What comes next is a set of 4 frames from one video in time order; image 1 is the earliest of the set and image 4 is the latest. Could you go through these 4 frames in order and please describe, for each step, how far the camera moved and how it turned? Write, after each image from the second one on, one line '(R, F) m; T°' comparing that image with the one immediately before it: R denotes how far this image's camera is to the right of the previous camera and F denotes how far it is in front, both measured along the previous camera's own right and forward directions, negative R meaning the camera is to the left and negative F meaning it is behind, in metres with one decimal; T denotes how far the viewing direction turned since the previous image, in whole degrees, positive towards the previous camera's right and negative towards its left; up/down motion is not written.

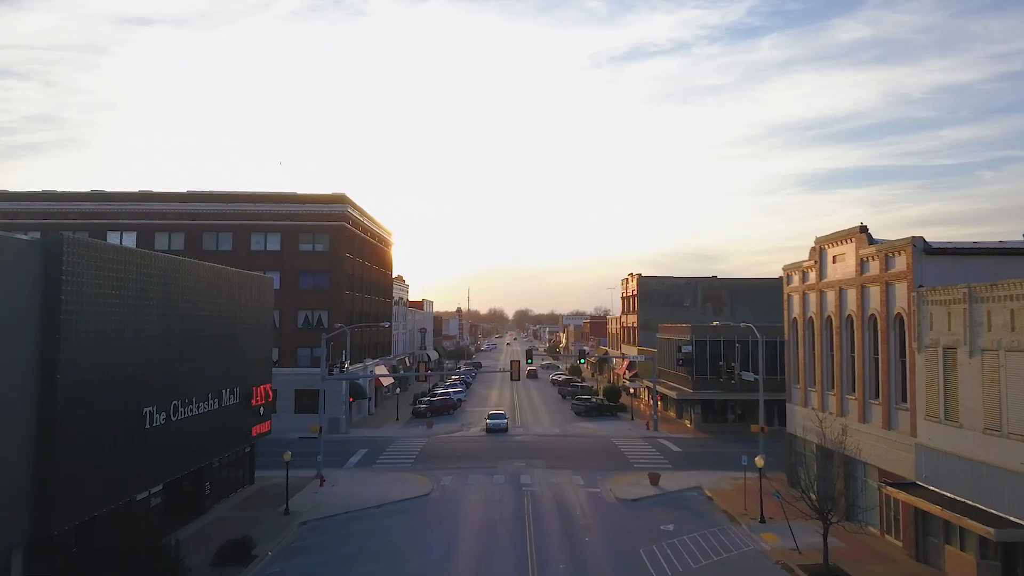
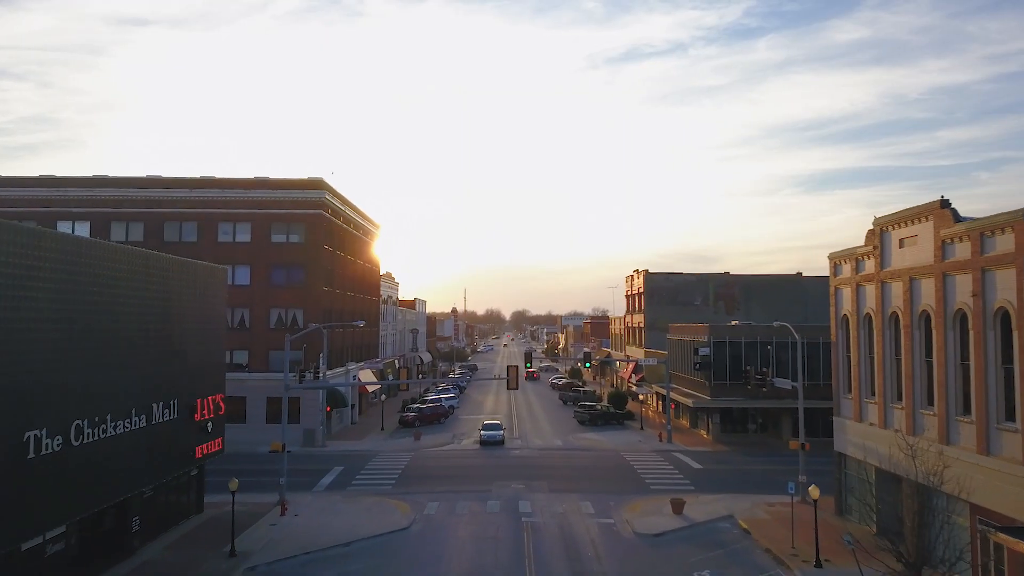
(0.0, +5.4) m; 0°
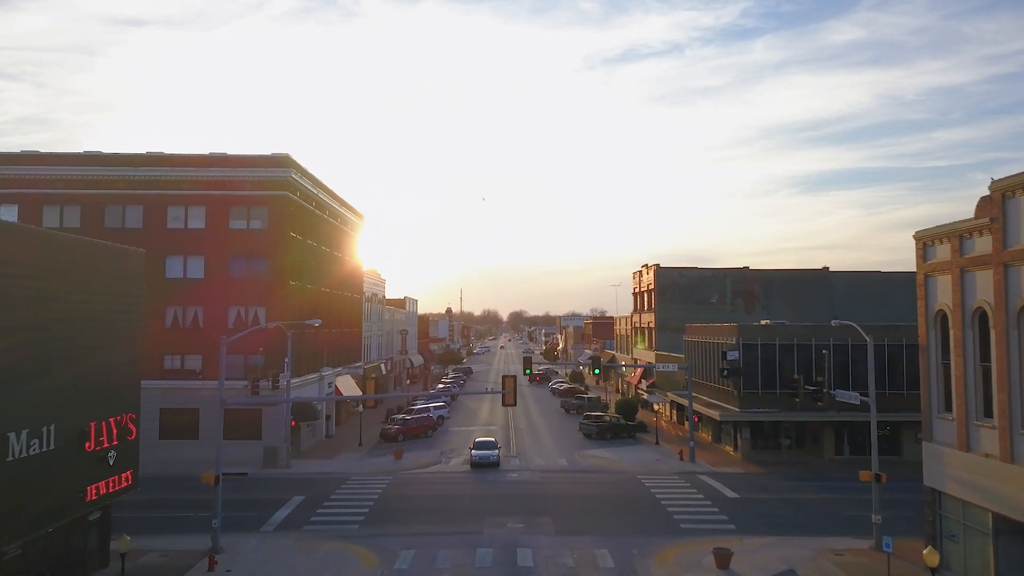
(0.0, +6.6) m; 0°
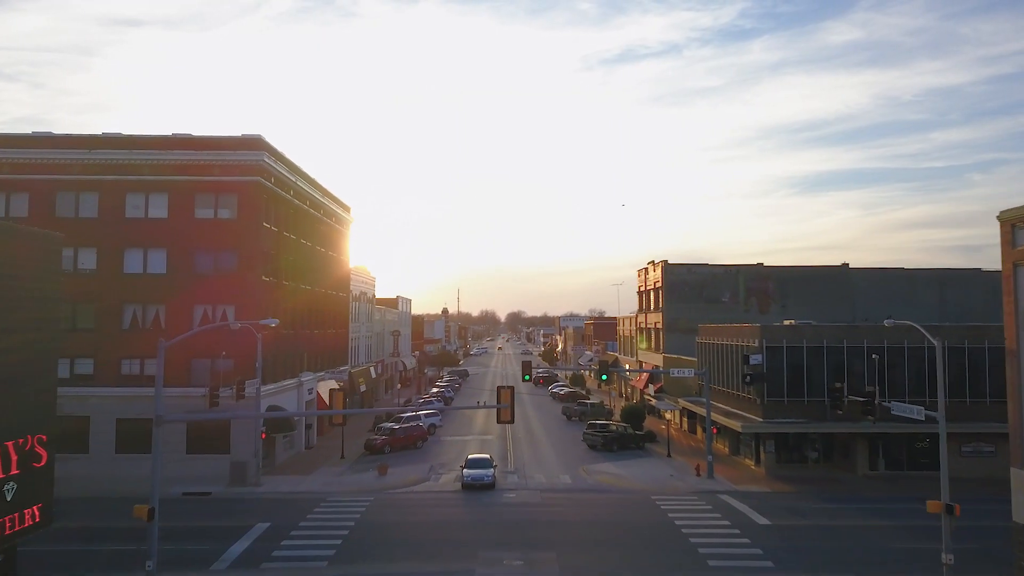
(0.0, +4.2) m; 0°
